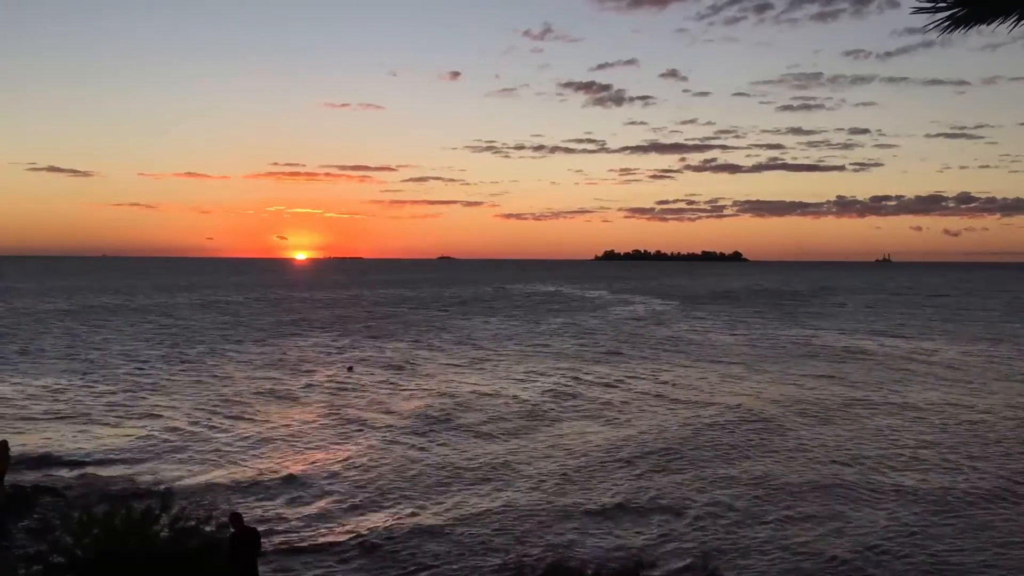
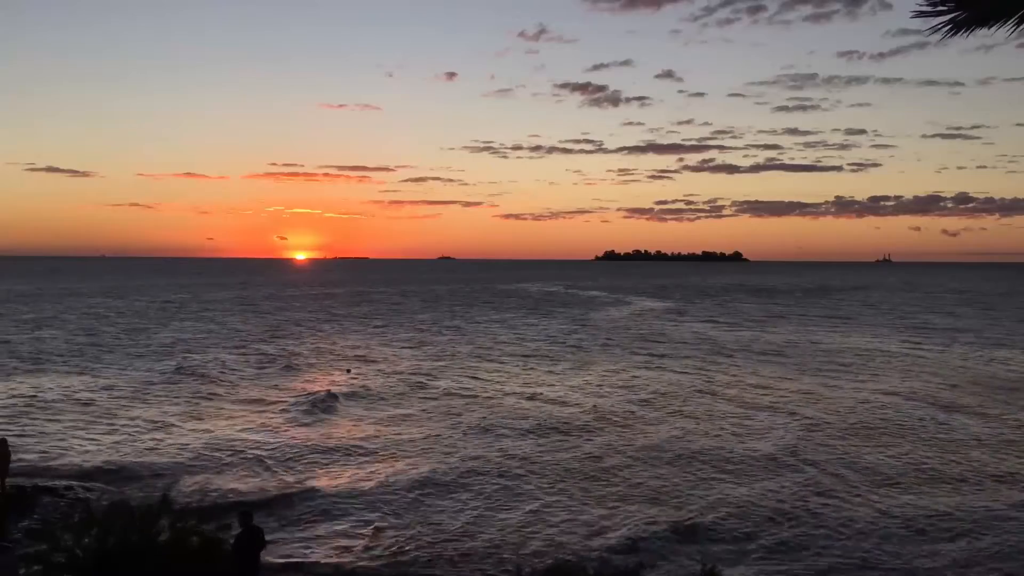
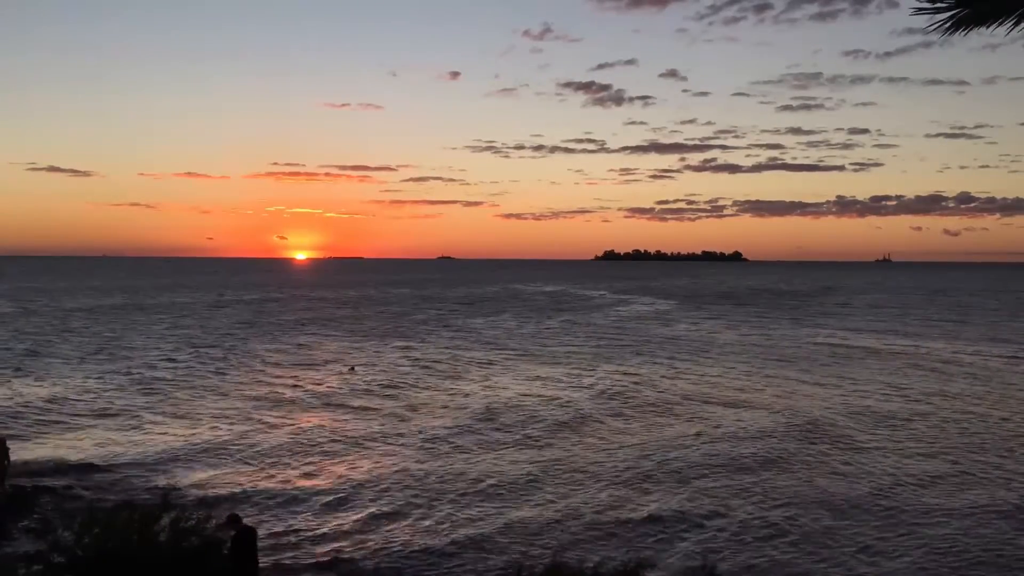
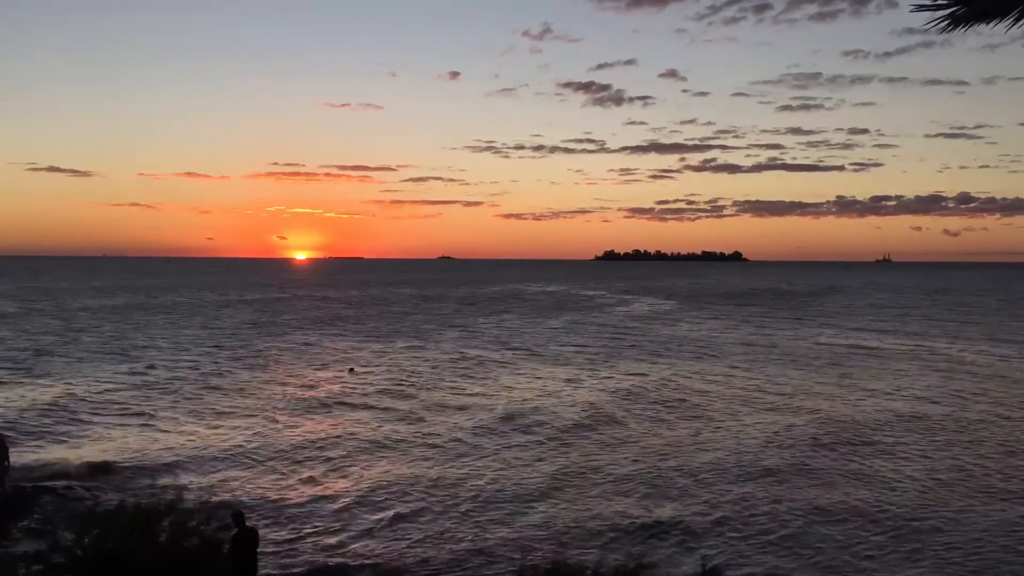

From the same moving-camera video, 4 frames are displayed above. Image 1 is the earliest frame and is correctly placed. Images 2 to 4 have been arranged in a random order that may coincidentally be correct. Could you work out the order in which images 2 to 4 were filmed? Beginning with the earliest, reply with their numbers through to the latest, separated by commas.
3, 4, 2
